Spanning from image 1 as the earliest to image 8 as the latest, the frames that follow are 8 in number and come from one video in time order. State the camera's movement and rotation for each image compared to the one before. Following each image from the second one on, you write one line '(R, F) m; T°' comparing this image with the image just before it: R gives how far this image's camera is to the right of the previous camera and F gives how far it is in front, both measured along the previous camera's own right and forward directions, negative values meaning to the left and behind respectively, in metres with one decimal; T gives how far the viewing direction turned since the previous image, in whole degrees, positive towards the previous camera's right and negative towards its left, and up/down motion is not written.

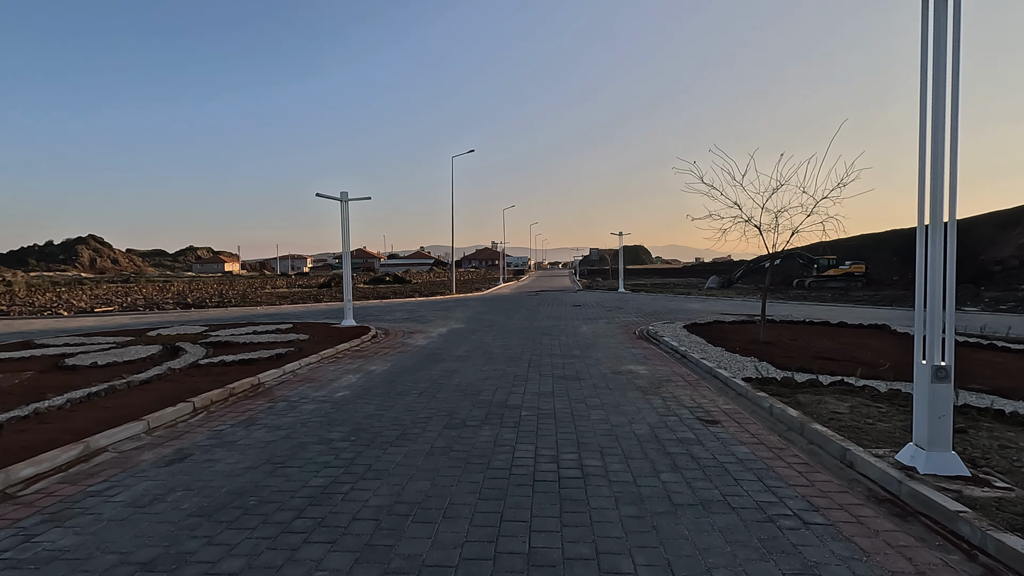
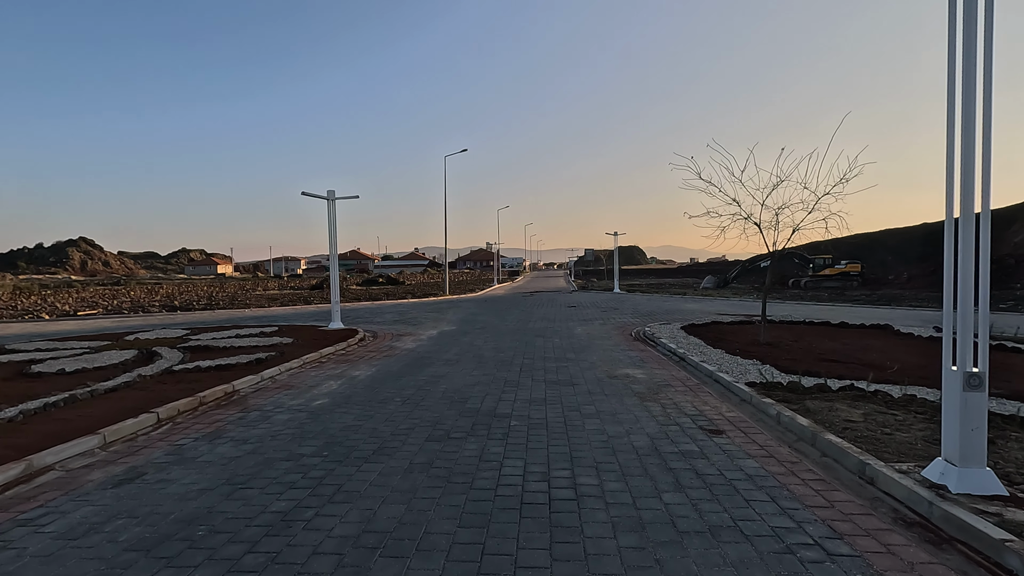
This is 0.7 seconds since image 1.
(+0.1, +0.4) m; +1°
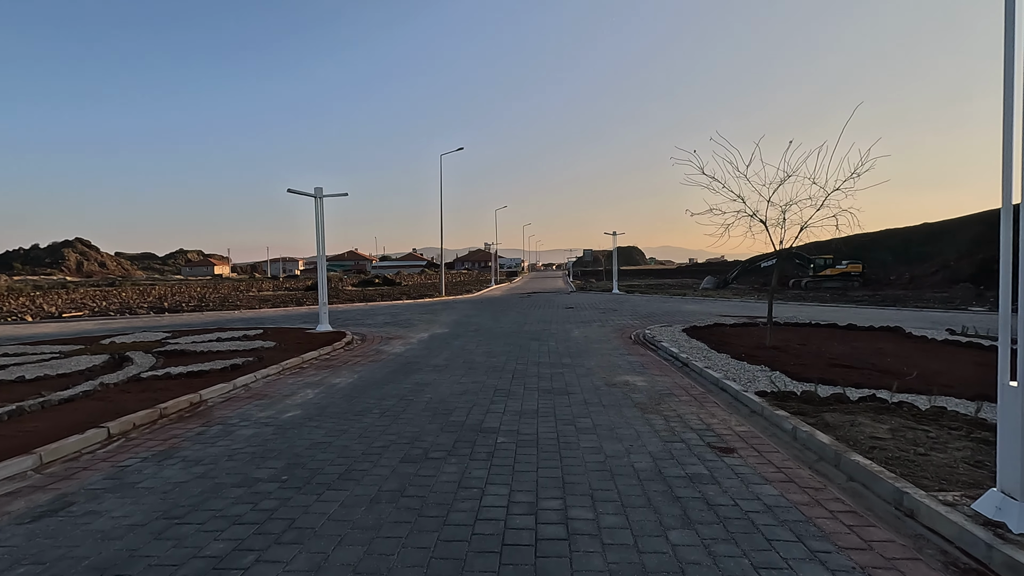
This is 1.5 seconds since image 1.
(+0.1, +0.5) m; 0°
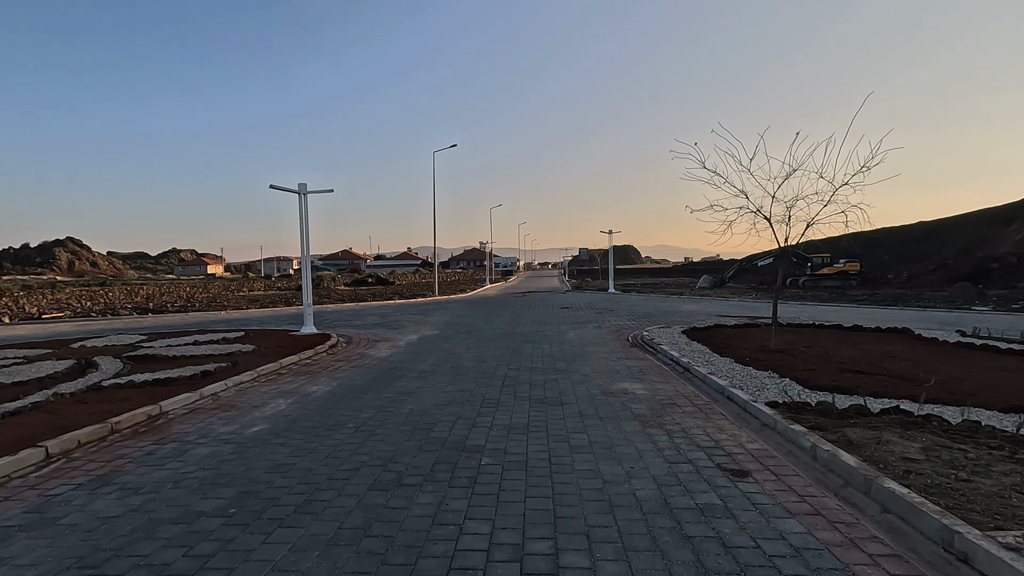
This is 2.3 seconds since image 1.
(+0.1, +0.5) m; 0°
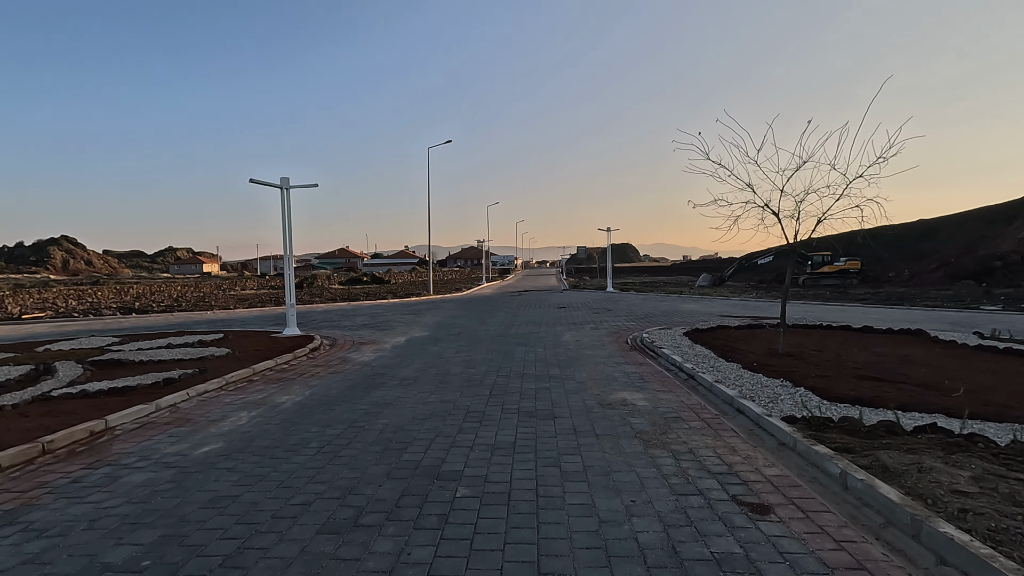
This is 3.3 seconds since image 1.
(+0.1, +0.6) m; 0°
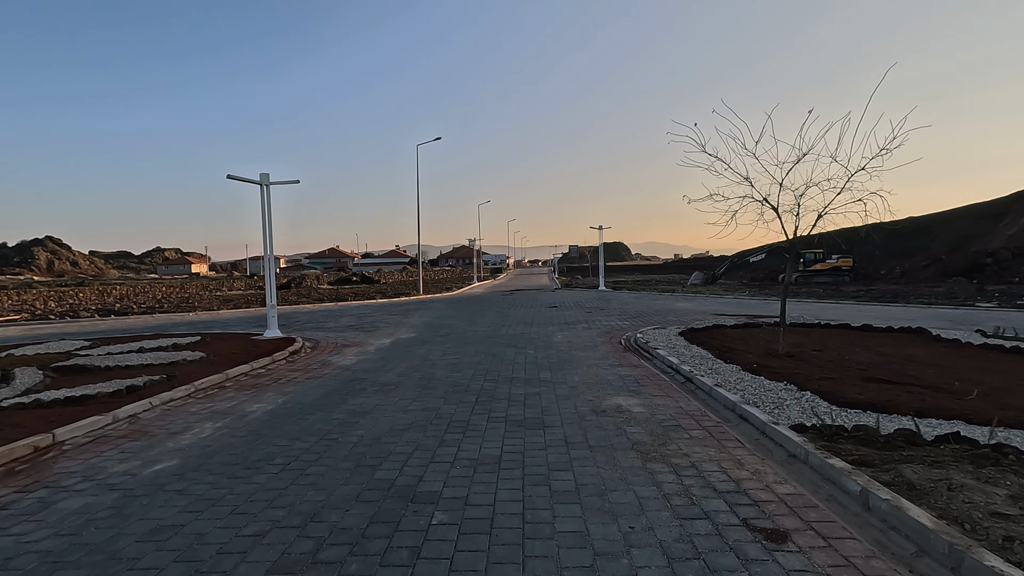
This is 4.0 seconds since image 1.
(+0.1, +0.4) m; +1°
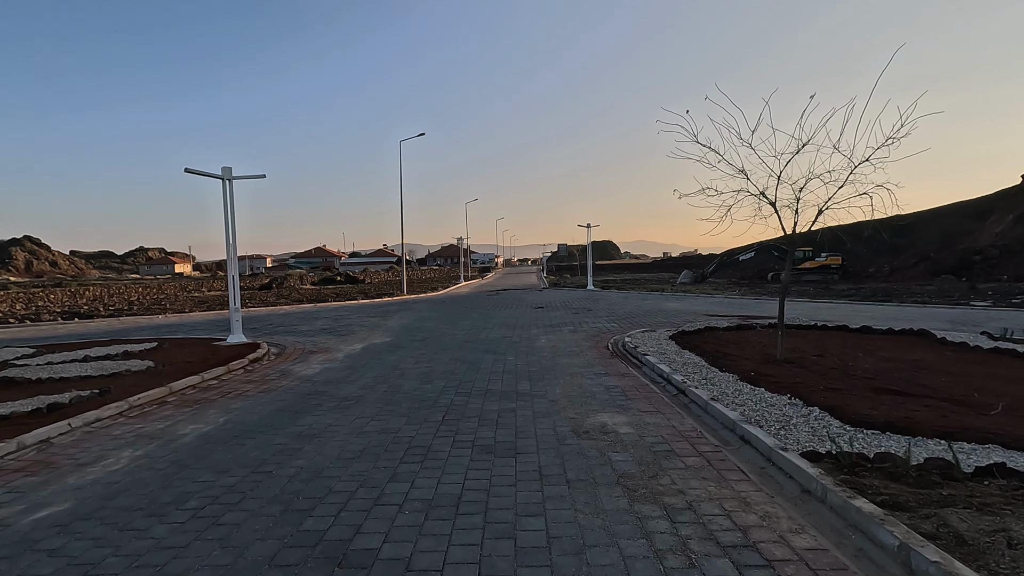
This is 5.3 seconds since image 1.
(+0.2, +0.7) m; +1°
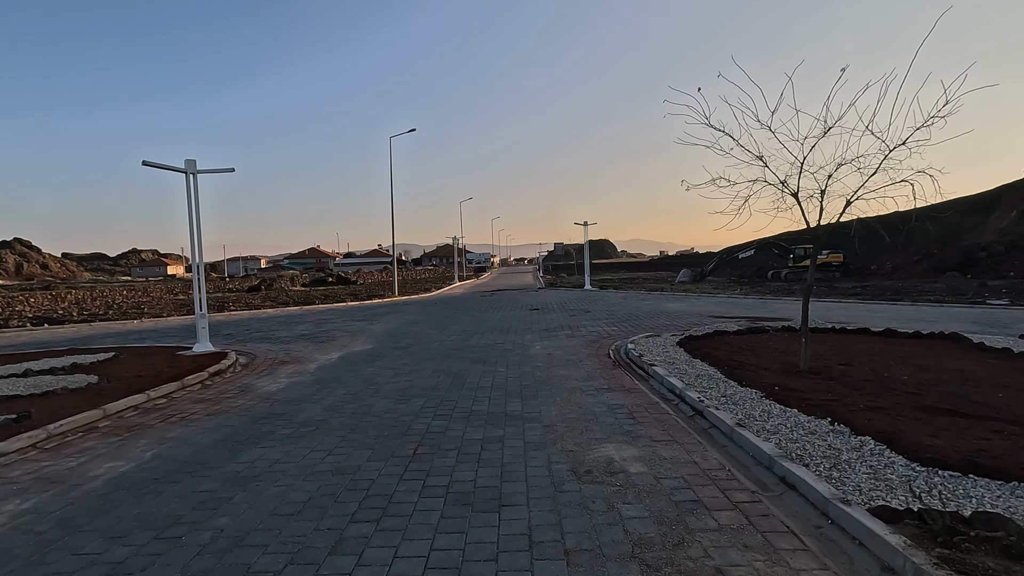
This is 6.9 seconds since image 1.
(+0.1, +0.9) m; 0°
